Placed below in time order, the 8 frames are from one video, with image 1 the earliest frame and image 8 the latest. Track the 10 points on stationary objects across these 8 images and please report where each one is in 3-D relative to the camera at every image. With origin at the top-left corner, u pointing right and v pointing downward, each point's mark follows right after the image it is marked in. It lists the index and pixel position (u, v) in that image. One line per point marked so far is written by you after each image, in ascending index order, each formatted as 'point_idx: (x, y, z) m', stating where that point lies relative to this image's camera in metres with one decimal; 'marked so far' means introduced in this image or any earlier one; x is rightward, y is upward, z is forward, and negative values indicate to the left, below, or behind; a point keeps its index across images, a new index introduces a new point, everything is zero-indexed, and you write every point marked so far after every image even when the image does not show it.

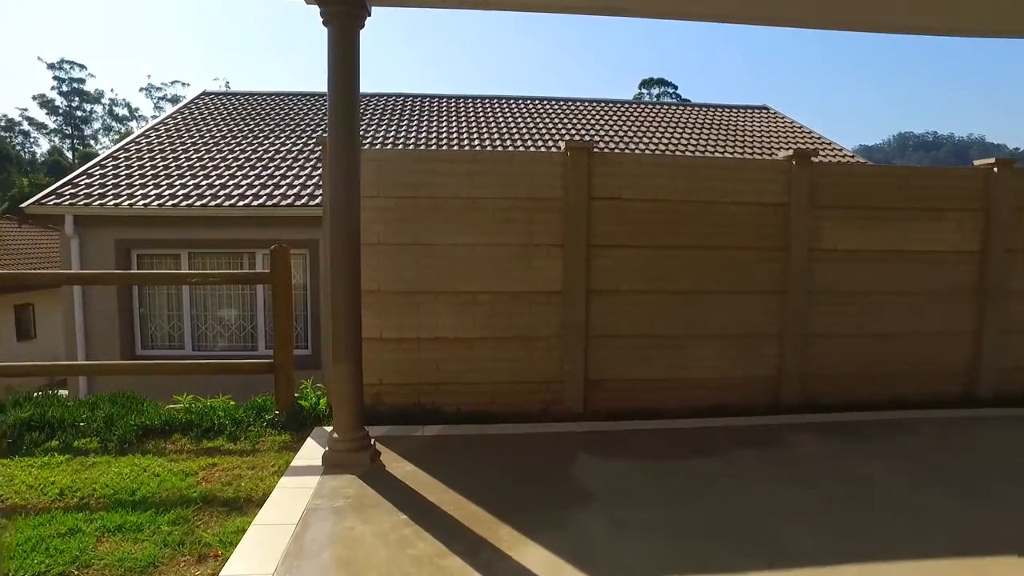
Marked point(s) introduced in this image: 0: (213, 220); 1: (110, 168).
0: (-3.8, +0.9, +9.1) m
1: (-5.7, +1.7, +10.1) m
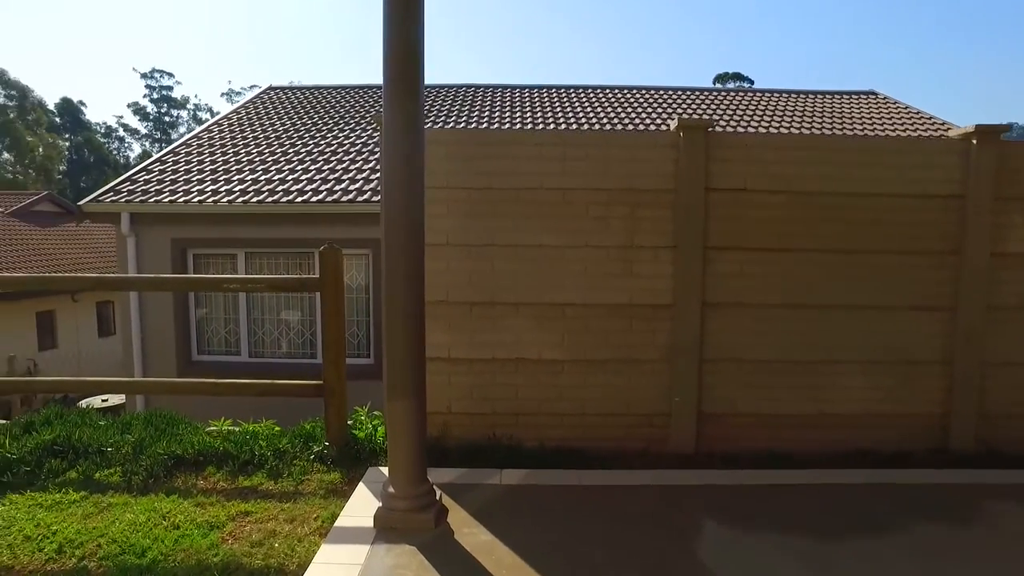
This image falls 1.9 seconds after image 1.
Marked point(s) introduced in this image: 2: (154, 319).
0: (-2.9, +0.8, +8.4) m
1: (-4.6, +1.7, +9.6) m
2: (-4.4, -0.4, +8.7) m
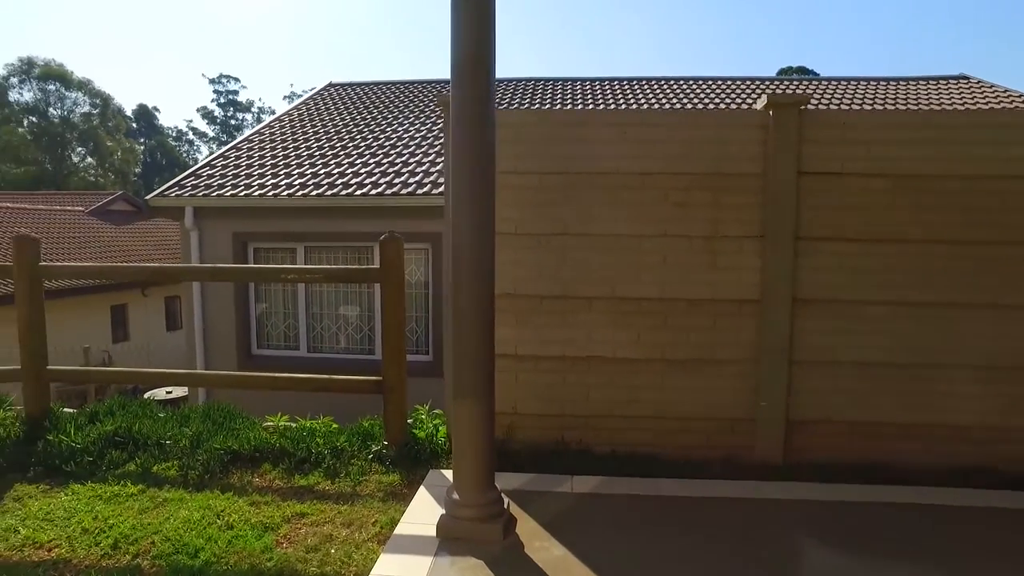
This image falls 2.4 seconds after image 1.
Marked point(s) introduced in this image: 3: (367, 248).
0: (-2.1, +0.9, +8.3) m
1: (-3.8, +1.8, +9.7) m
2: (-3.6, -0.3, +8.7) m
3: (-1.7, +0.5, +8.4) m
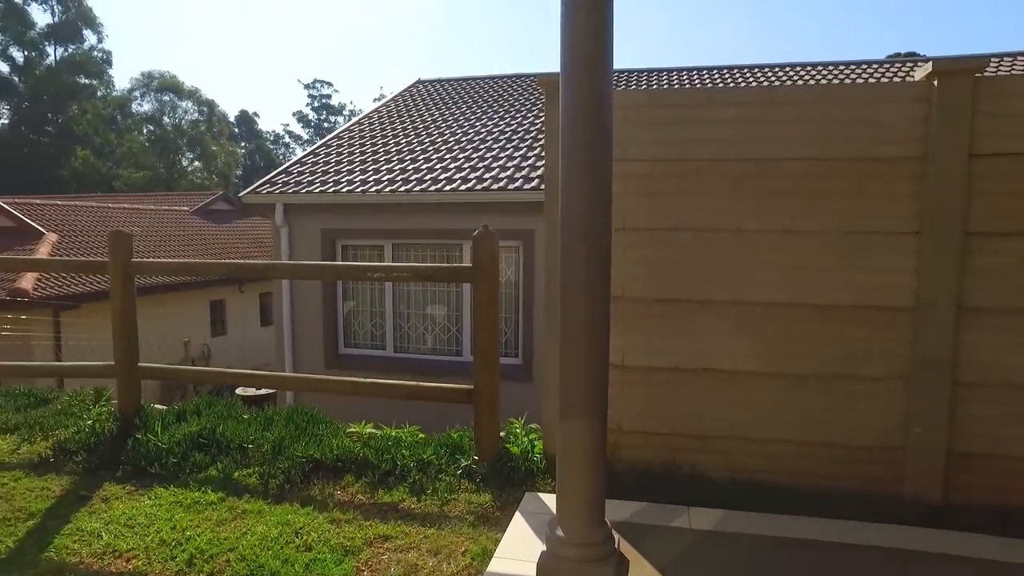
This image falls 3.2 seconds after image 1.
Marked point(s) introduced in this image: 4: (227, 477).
0: (-1.1, +0.9, +8.1) m
1: (-2.6, +1.8, +9.6) m
2: (-2.5, -0.3, +8.7) m
3: (-0.6, +0.5, +8.1) m
4: (-1.6, -1.0, +3.9) m
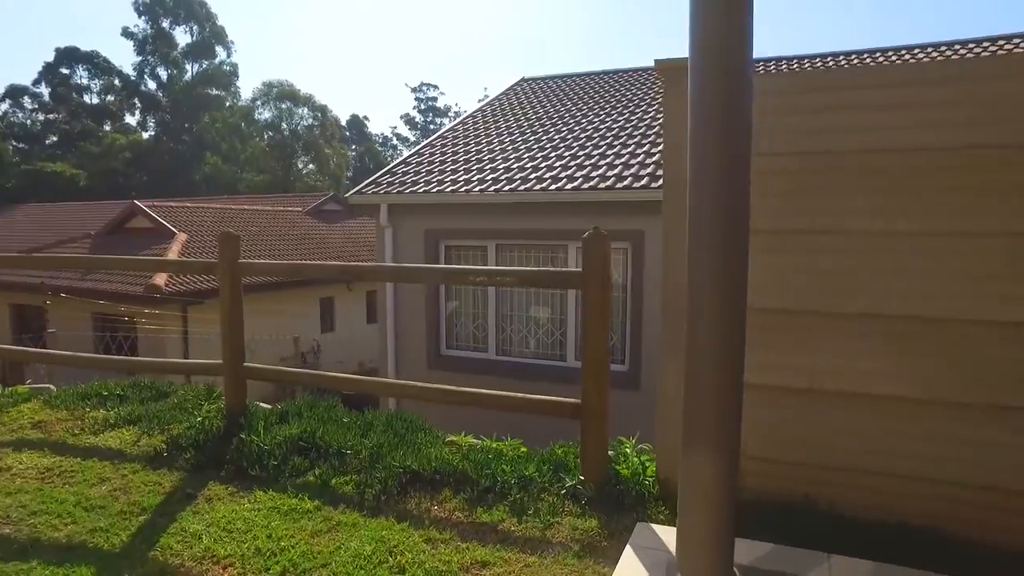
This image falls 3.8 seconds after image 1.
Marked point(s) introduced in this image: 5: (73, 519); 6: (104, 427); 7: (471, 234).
0: (+0.1, +0.9, +7.9) m
1: (-1.2, +1.8, +9.6) m
2: (-1.3, -0.3, +8.7) m
3: (+0.5, +0.5, +7.9) m
4: (-1.0, -1.0, +3.8) m
5: (-2.3, -1.2, +3.6) m
6: (-2.9, -1.0, +5.1) m
7: (-0.5, +0.6, +8.2) m
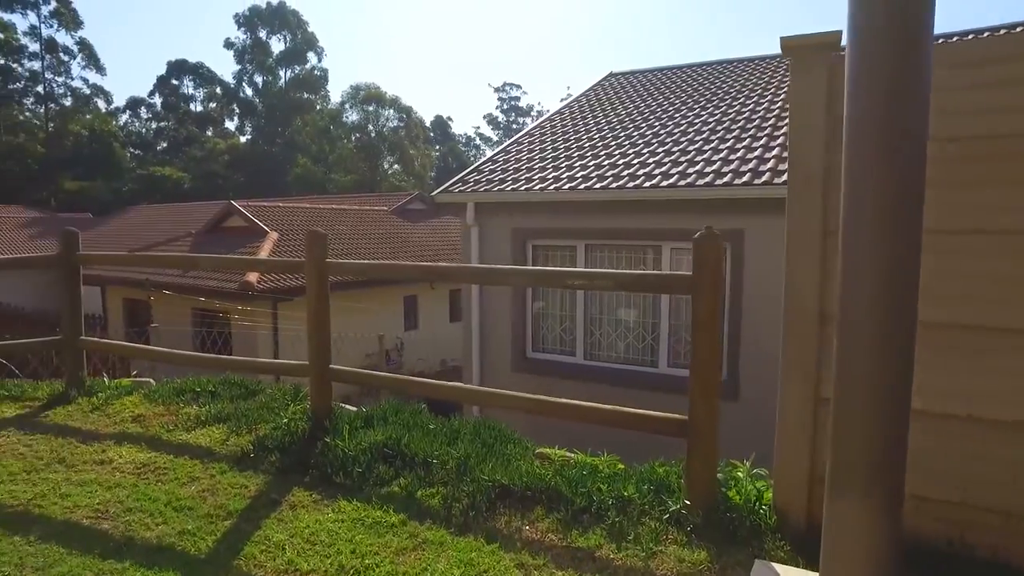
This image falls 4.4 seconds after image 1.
0: (+1.1, +0.9, +7.6) m
1: (0.0, +1.8, +9.4) m
2: (-0.2, -0.3, +8.5) m
3: (+1.5, +0.4, +7.5) m
4: (-0.5, -1.1, +3.6) m
5: (-1.8, -1.2, +3.6) m
6: (-2.3, -1.0, +5.1) m
7: (+0.5, +0.6, +8.0) m
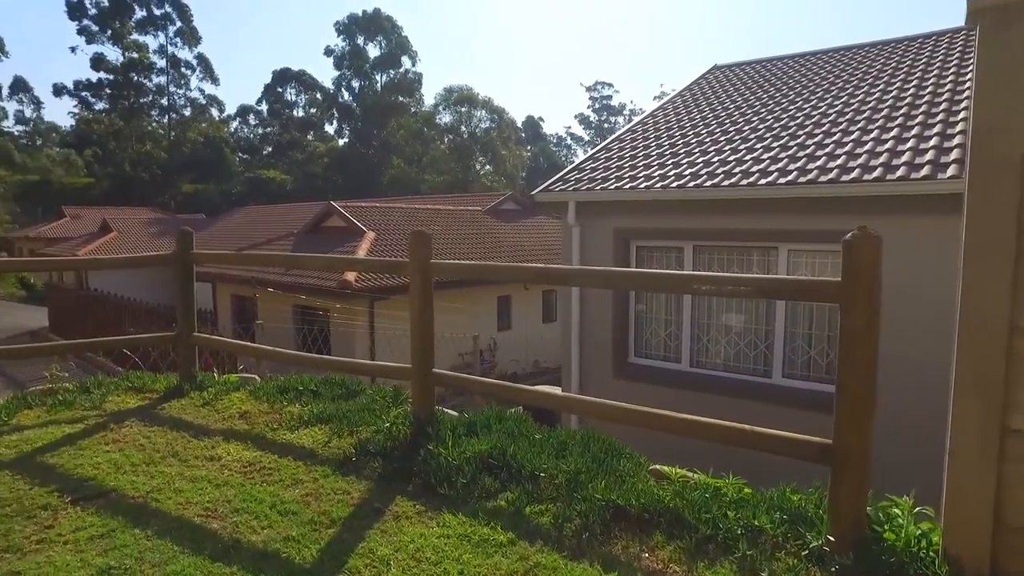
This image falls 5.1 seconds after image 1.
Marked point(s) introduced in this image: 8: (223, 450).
0: (+2.1, +0.8, +7.1) m
1: (+1.3, +1.8, +9.1) m
2: (+0.9, -0.3, +8.2) m
3: (+2.5, +0.4, +7.0) m
4: (0.0, -1.1, +3.4) m
5: (-1.2, -1.2, +3.6) m
6: (-1.5, -1.0, +5.1) m
7: (+1.6, +0.6, +7.6) m
8: (-1.9, -1.1, +4.7) m
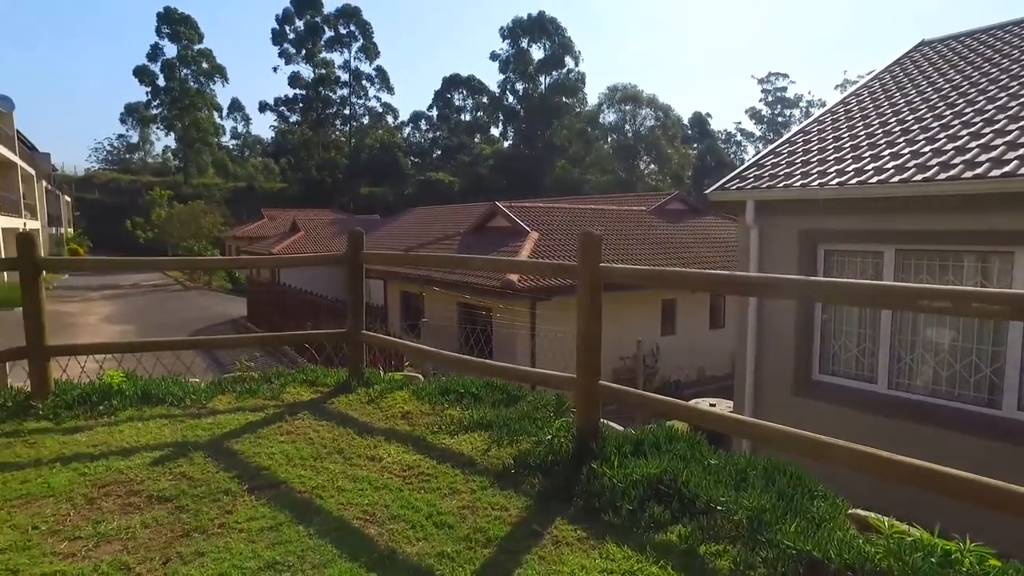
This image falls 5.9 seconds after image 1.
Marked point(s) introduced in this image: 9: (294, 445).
0: (+3.6, +0.7, +6.2) m
1: (+3.3, +1.7, +8.3) m
2: (+2.7, -0.4, +7.5) m
3: (+4.0, +0.3, +6.0) m
4: (+0.8, -1.1, +3.0) m
5: (-0.4, -1.2, +3.4) m
6: (-0.4, -1.0, +5.0) m
7: (+3.3, +0.5, +6.7) m
8: (-0.9, -1.1, +4.7) m
9: (-1.5, -1.1, +4.9) m
